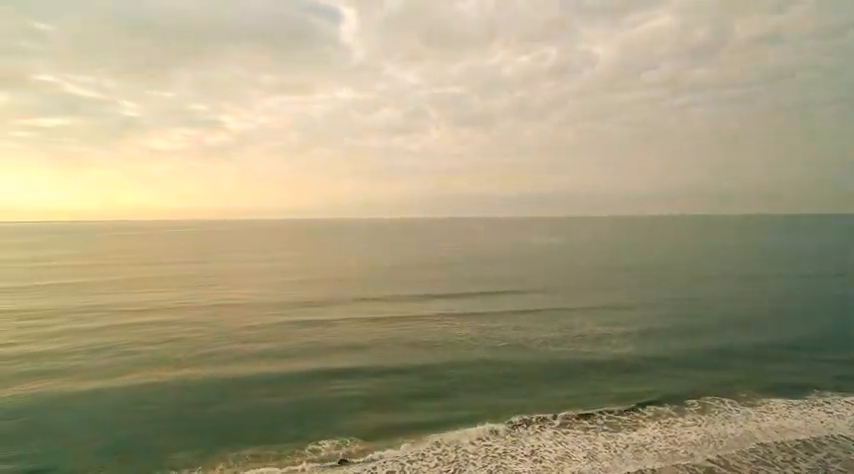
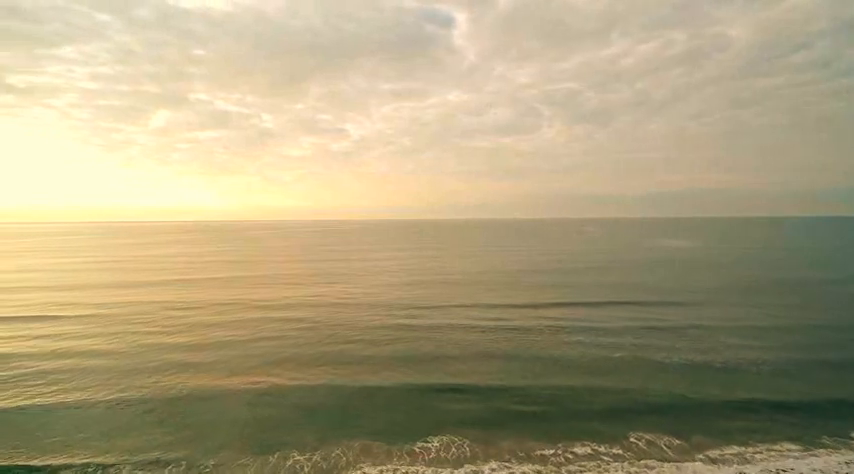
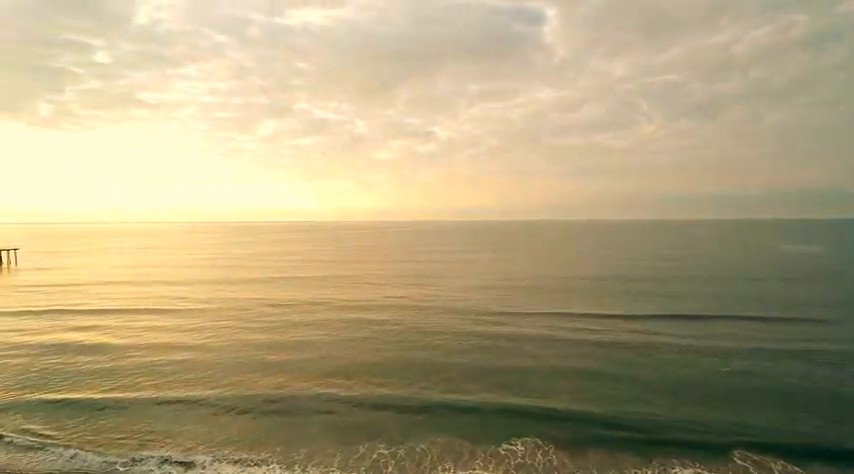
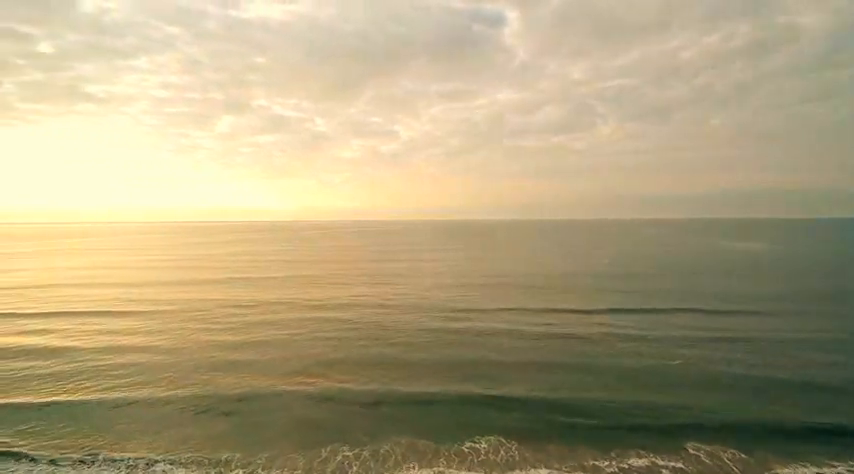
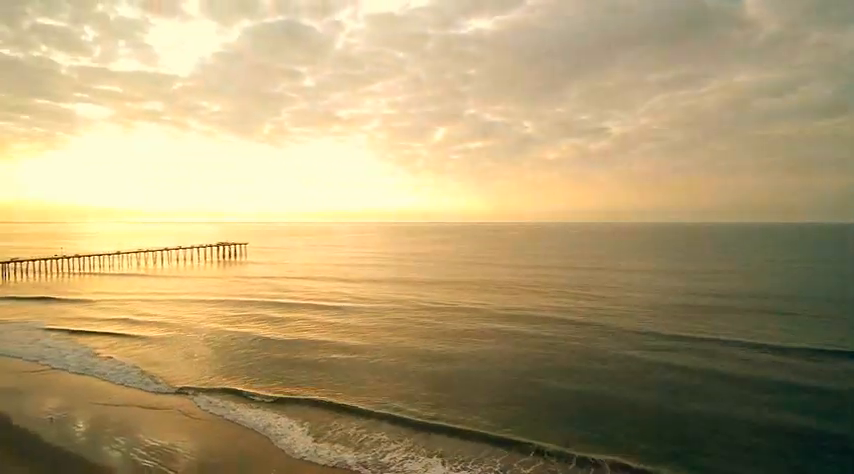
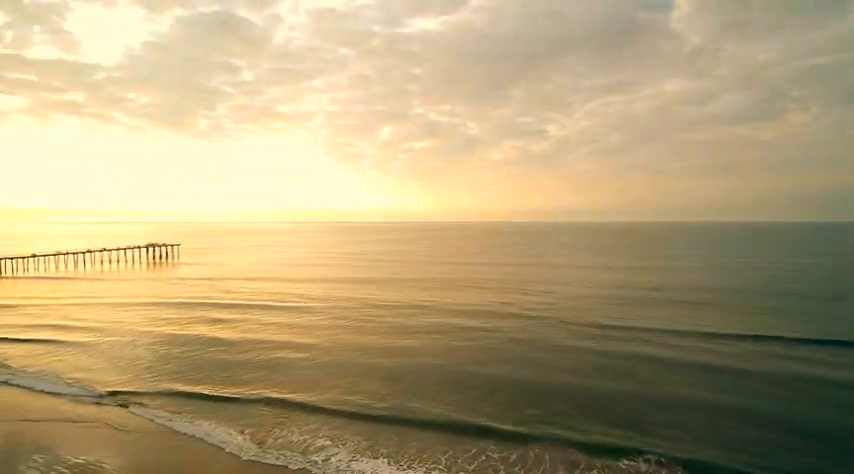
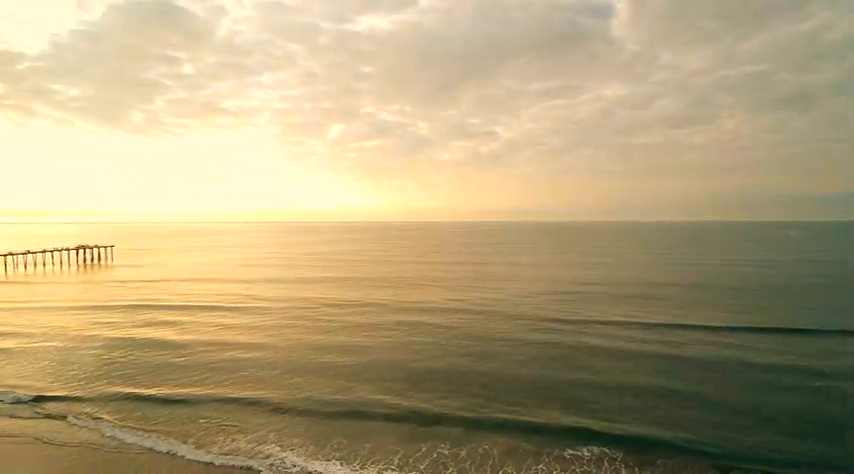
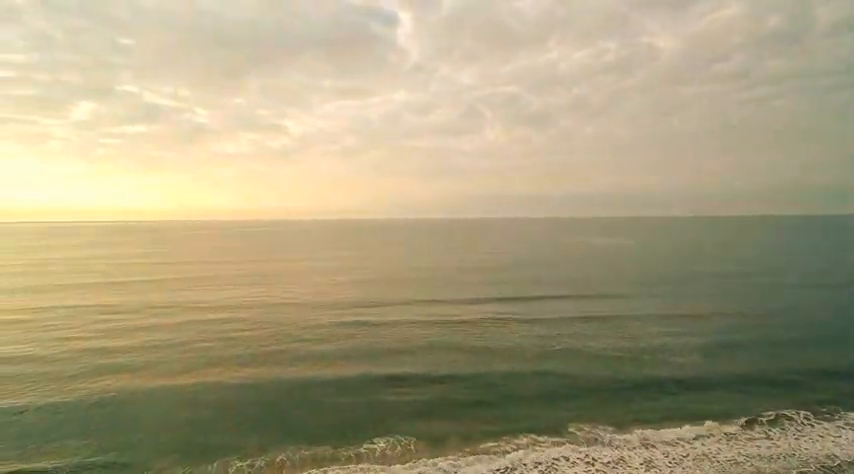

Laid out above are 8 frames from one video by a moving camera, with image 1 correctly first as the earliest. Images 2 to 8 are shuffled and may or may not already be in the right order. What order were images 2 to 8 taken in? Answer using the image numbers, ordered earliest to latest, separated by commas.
8, 2, 4, 3, 7, 6, 5
